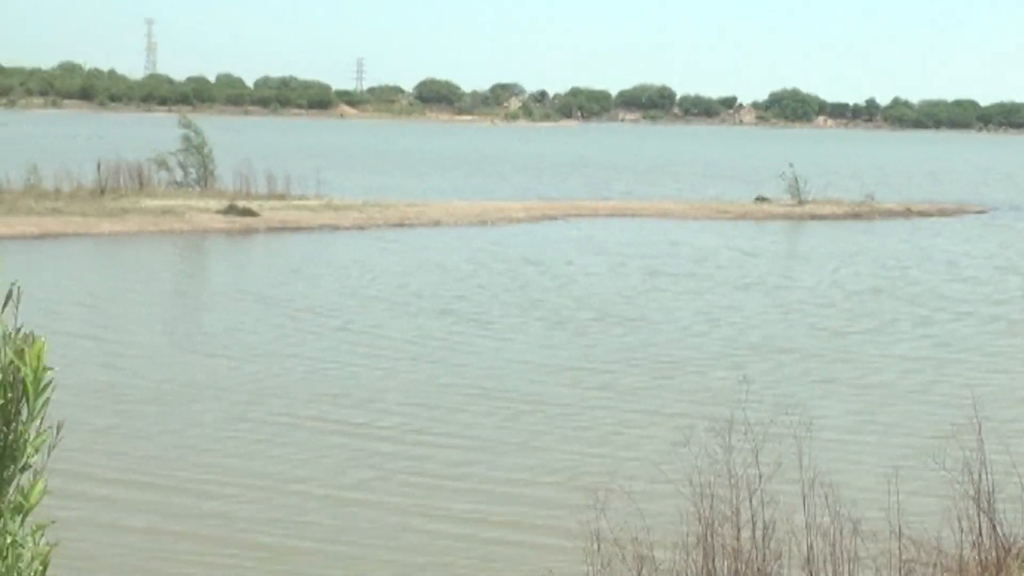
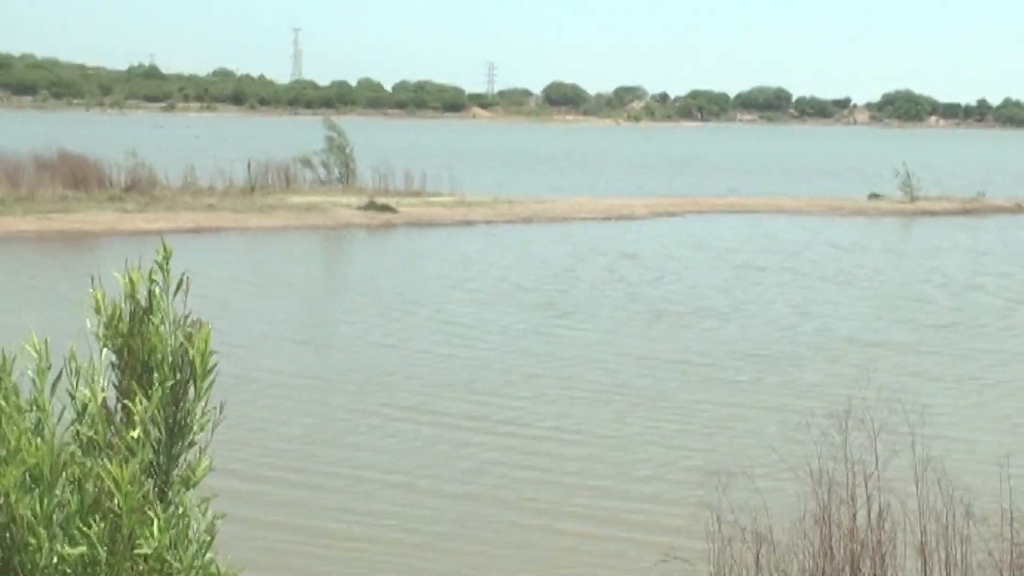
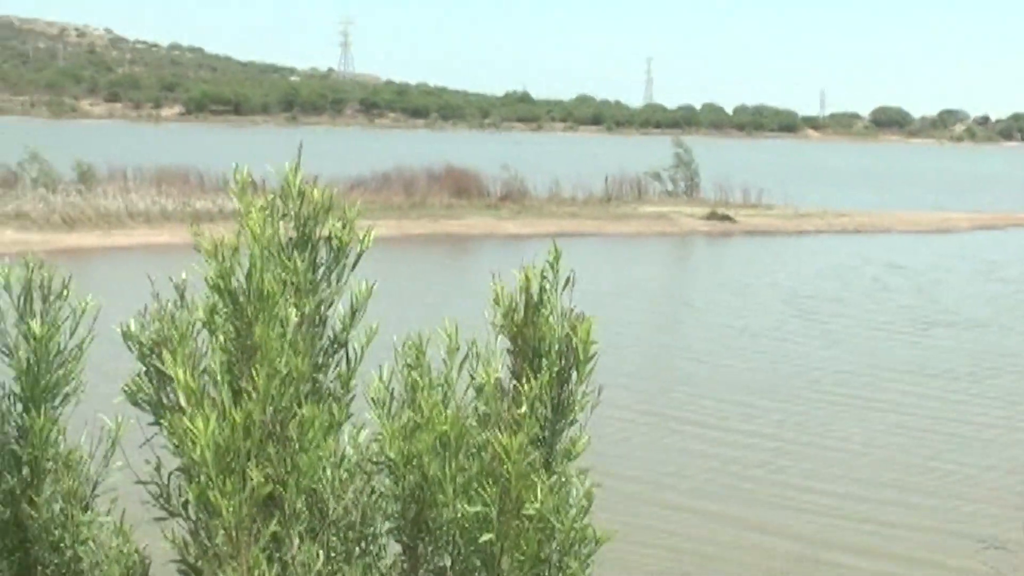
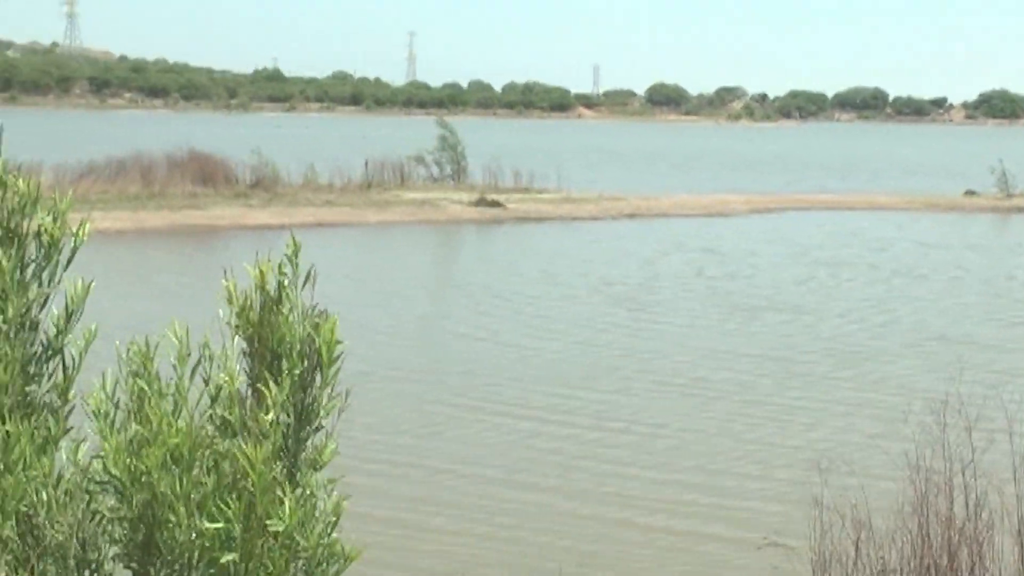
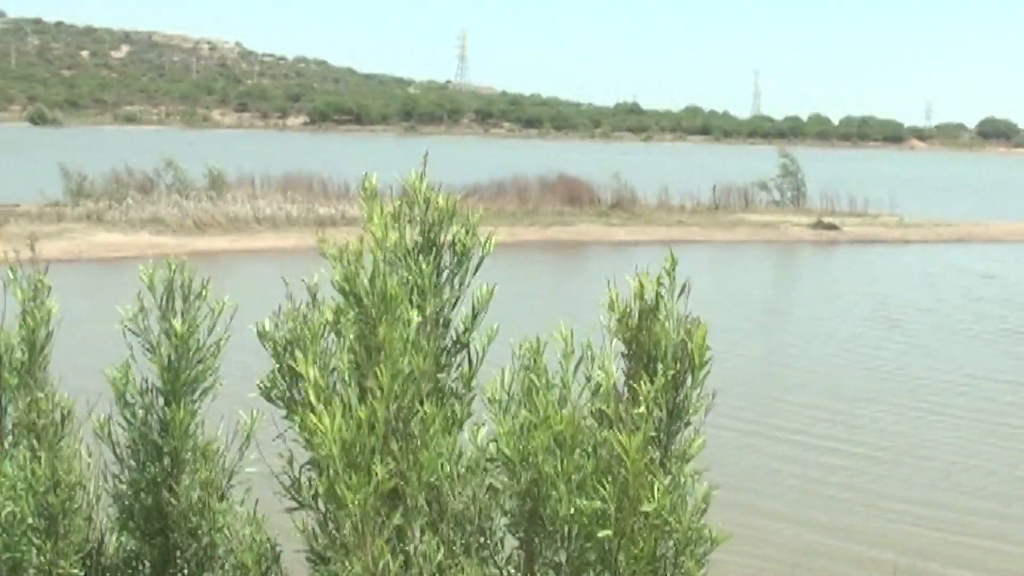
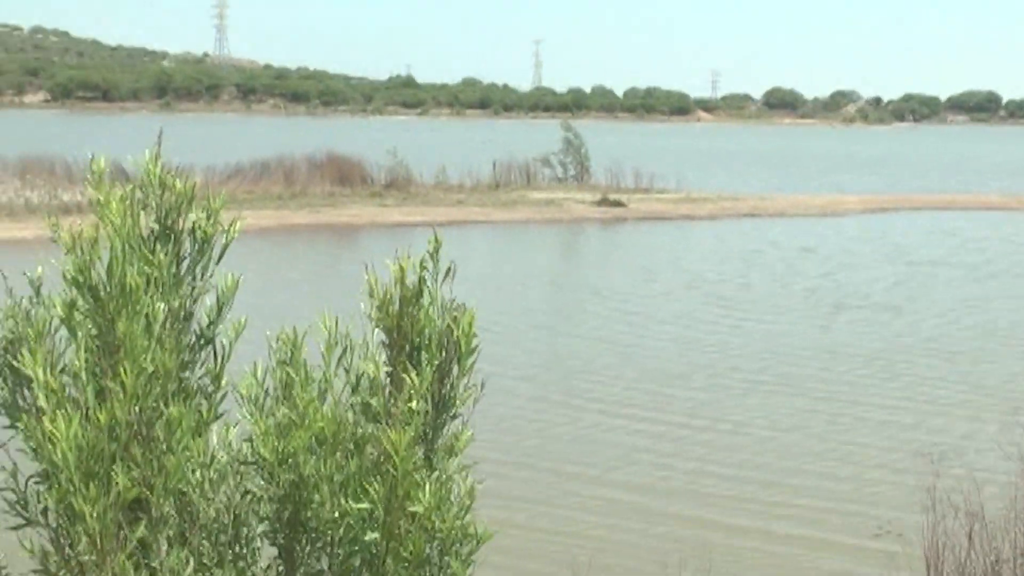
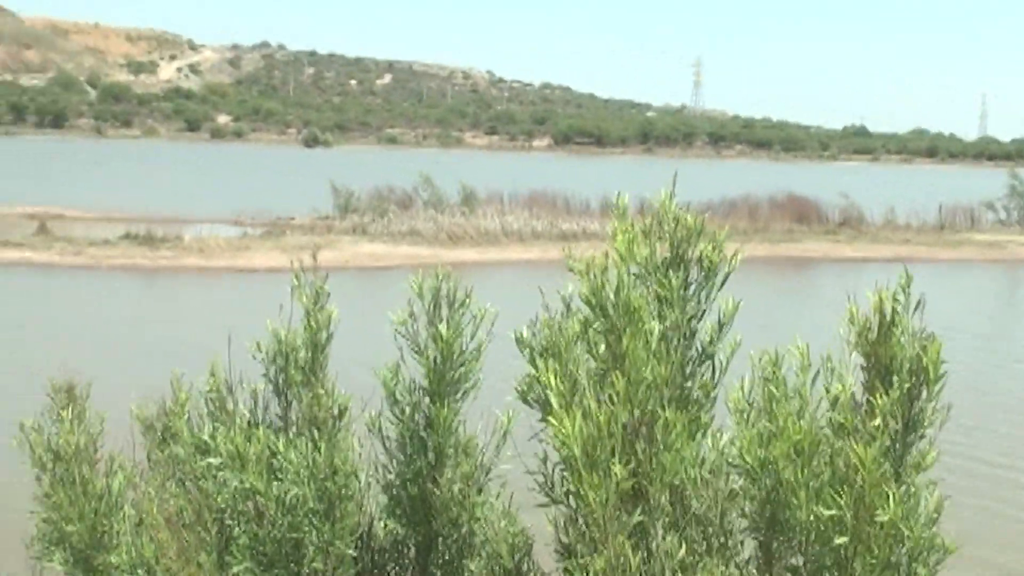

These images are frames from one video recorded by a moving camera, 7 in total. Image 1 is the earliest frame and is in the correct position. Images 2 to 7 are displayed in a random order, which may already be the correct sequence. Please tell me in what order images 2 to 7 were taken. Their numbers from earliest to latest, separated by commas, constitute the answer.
2, 4, 6, 3, 5, 7
